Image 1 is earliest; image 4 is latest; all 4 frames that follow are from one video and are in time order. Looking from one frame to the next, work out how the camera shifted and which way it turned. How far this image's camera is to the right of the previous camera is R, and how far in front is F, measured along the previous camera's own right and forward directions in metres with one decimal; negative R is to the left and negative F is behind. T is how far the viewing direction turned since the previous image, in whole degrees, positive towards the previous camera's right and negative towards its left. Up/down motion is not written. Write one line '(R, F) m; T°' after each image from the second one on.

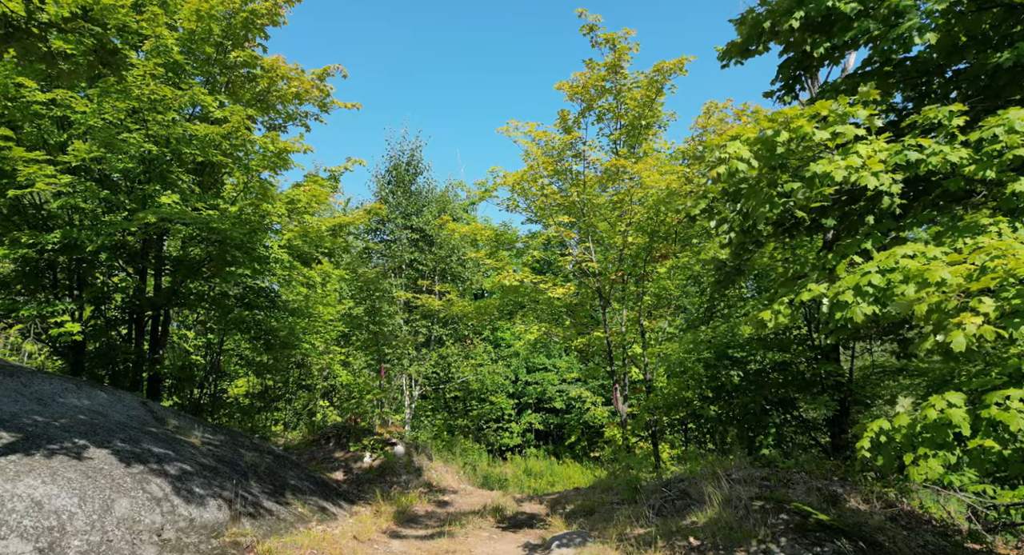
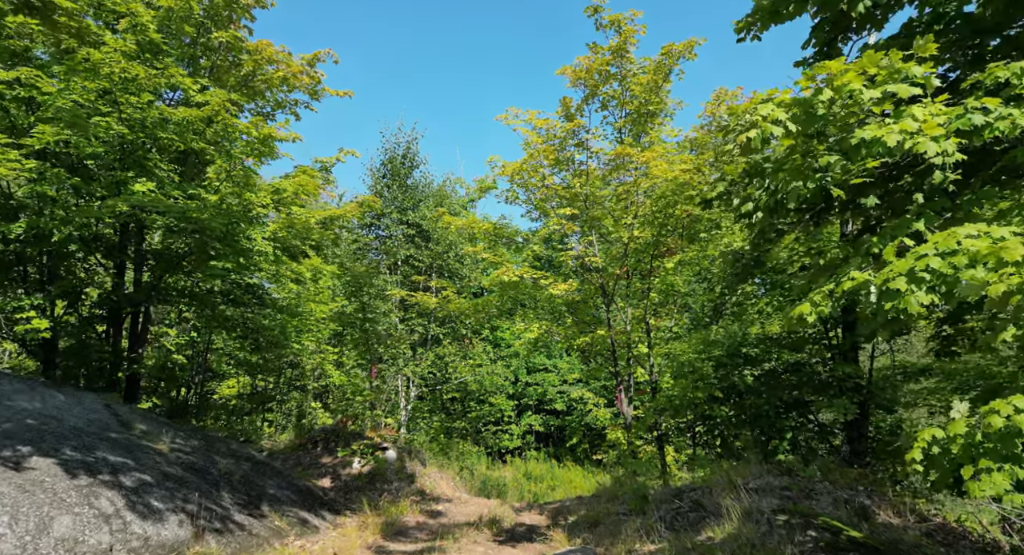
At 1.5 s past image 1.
(0.0, +0.6) m; 0°
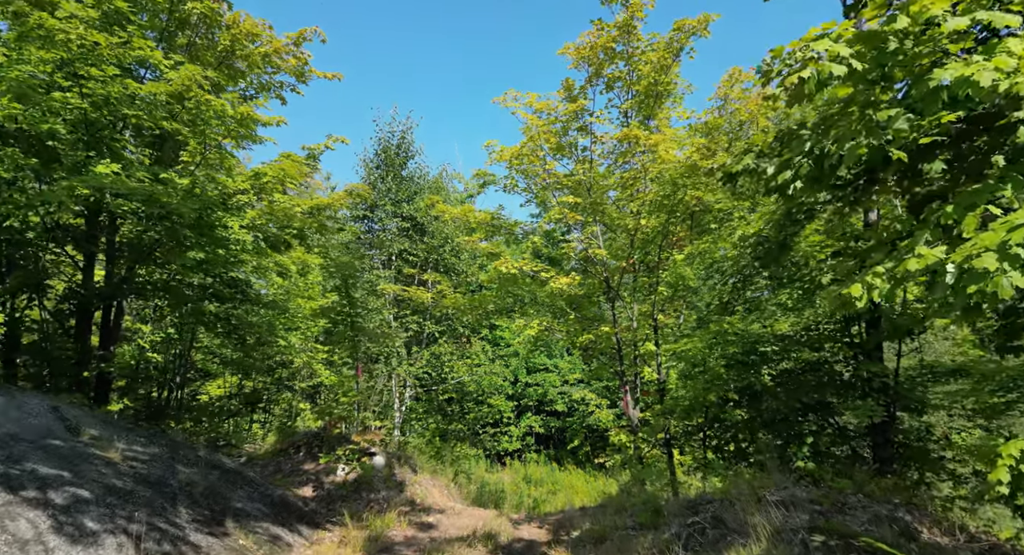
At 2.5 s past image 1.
(0.0, +0.7) m; 0°
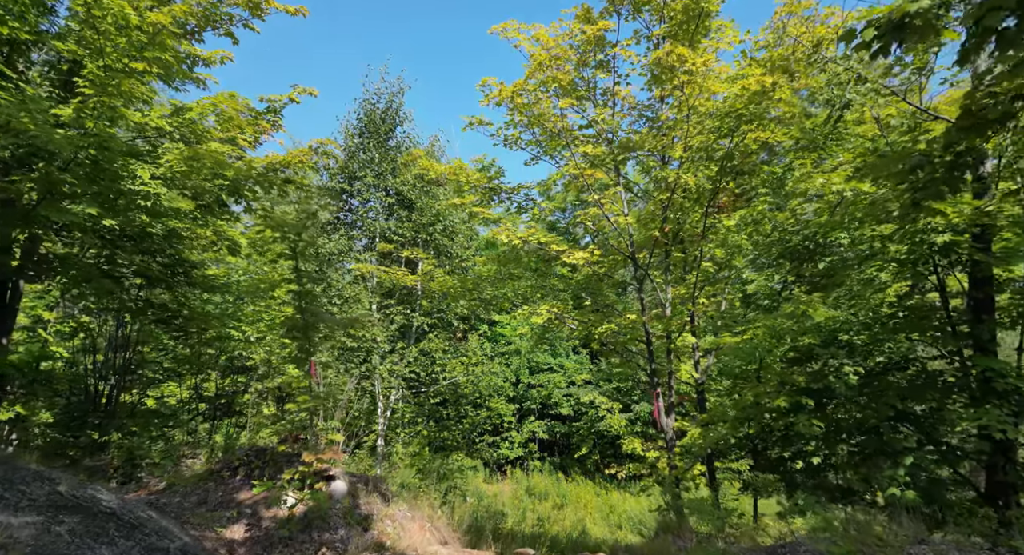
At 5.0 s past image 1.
(0.0, +2.2) m; 0°
